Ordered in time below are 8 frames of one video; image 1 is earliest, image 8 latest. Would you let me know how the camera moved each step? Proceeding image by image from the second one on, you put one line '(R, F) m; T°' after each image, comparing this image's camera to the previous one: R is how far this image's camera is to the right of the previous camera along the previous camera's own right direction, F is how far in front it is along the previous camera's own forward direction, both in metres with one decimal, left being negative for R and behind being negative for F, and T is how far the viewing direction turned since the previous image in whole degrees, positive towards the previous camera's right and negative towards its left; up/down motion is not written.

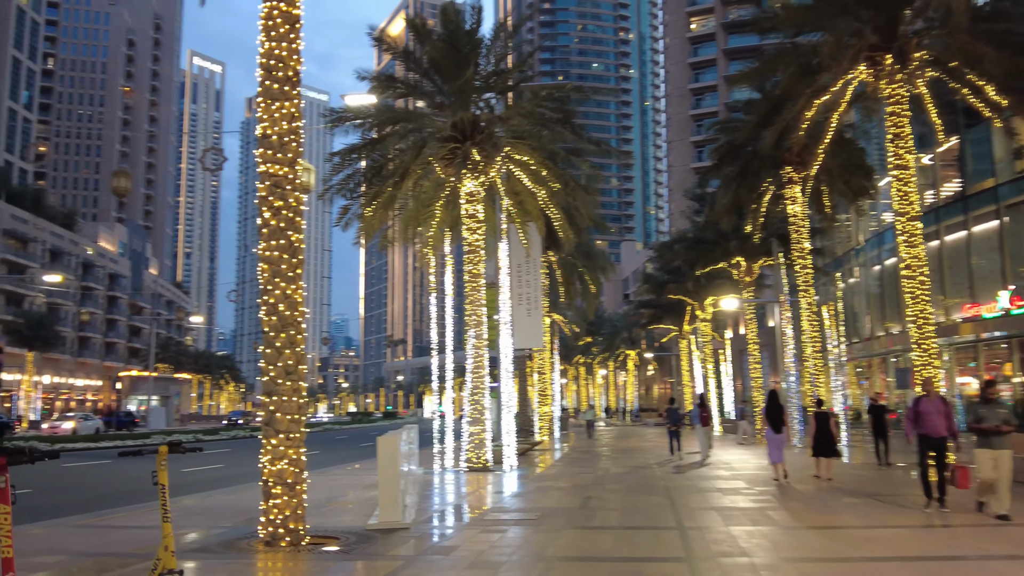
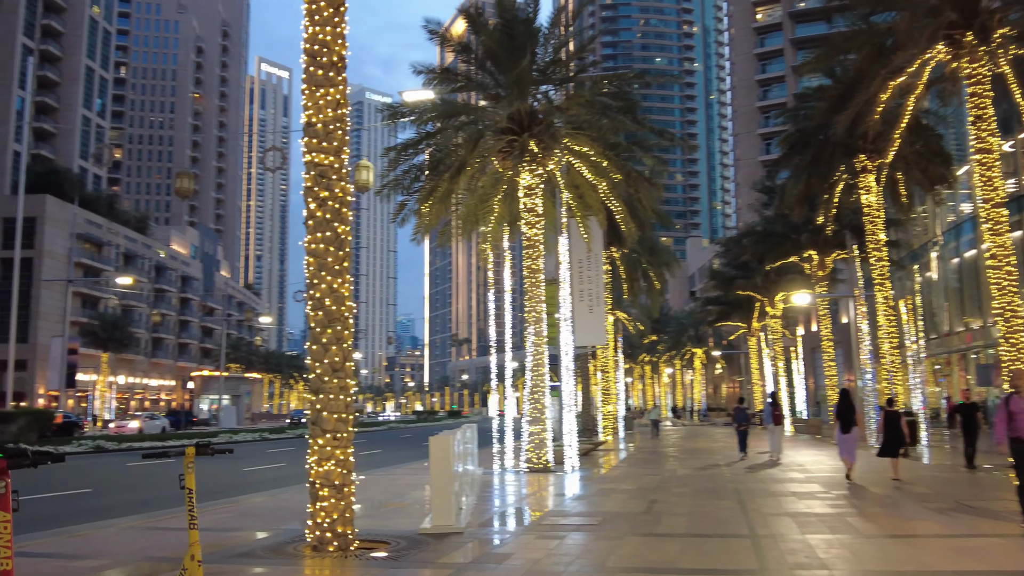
(+0.1, +0.6) m; -5°
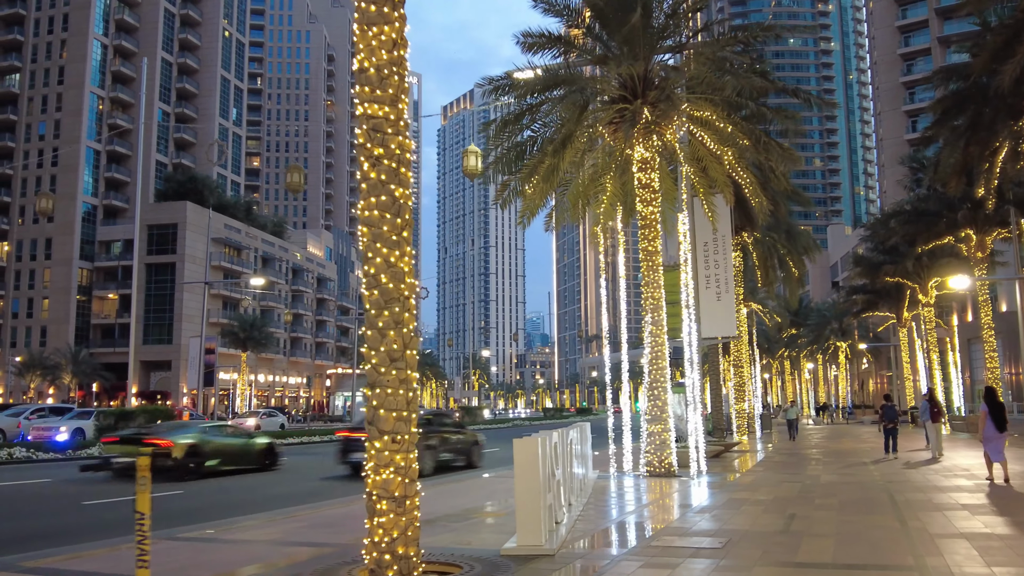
(+0.3, +1.7) m; -9°
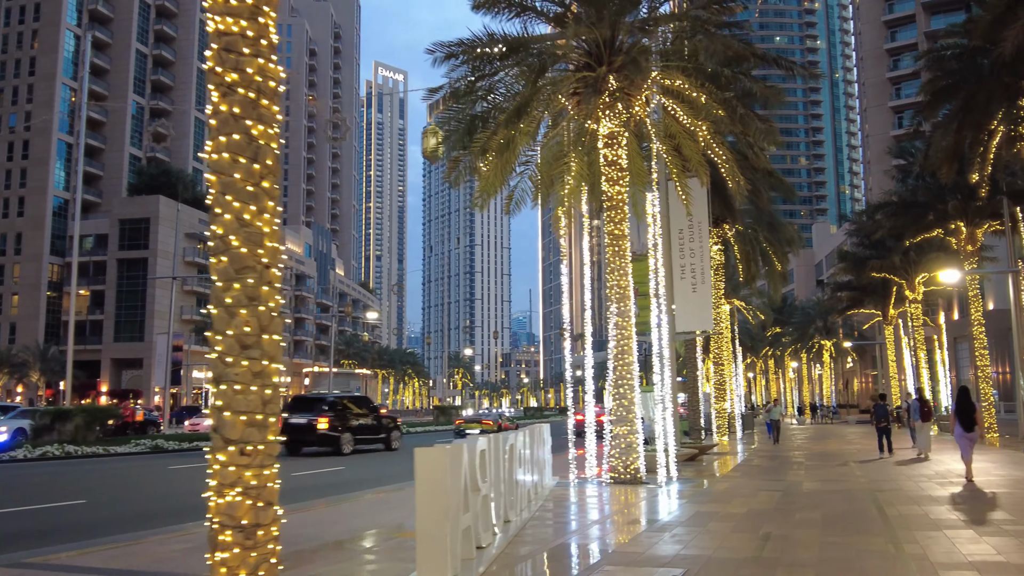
(+0.7, +1.7) m; +1°
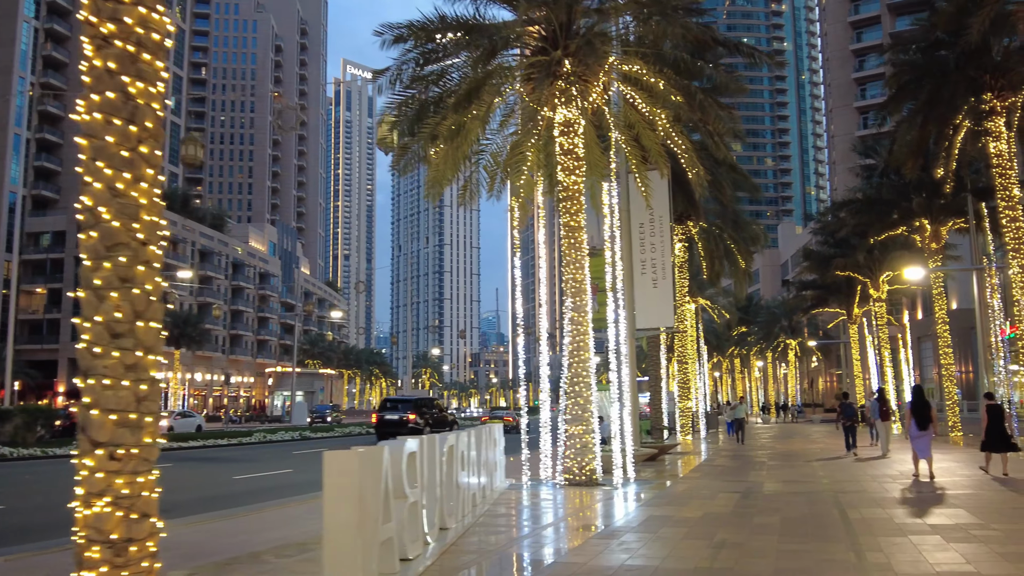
(+0.3, +0.7) m; +2°
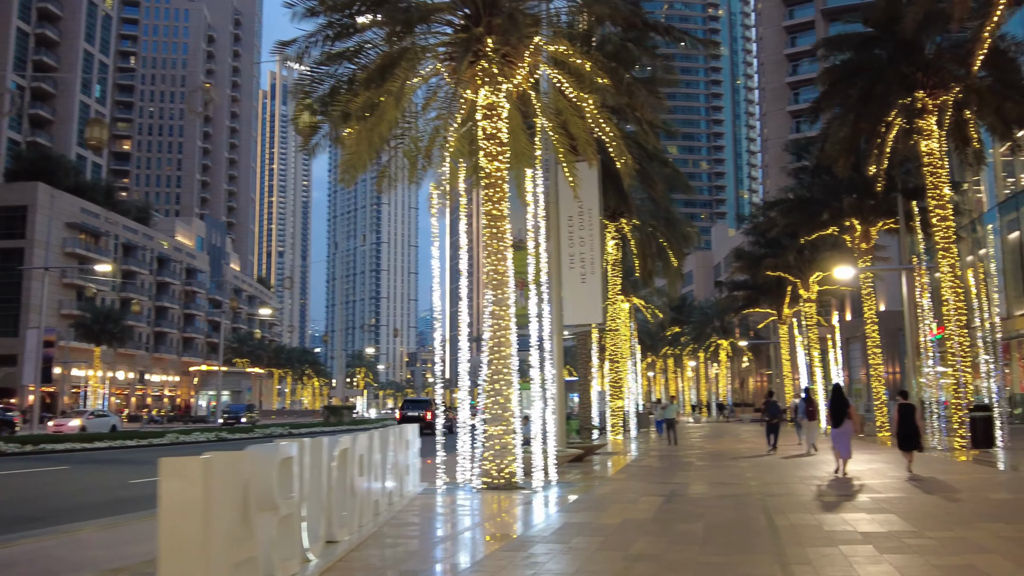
(+0.4, +0.9) m; +4°
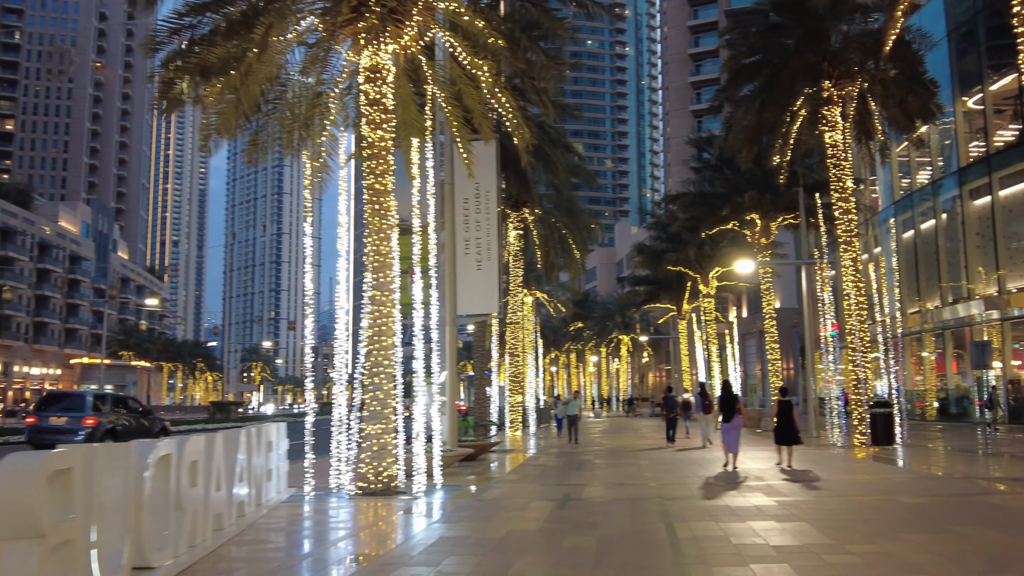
(+0.4, +1.3) m; +7°
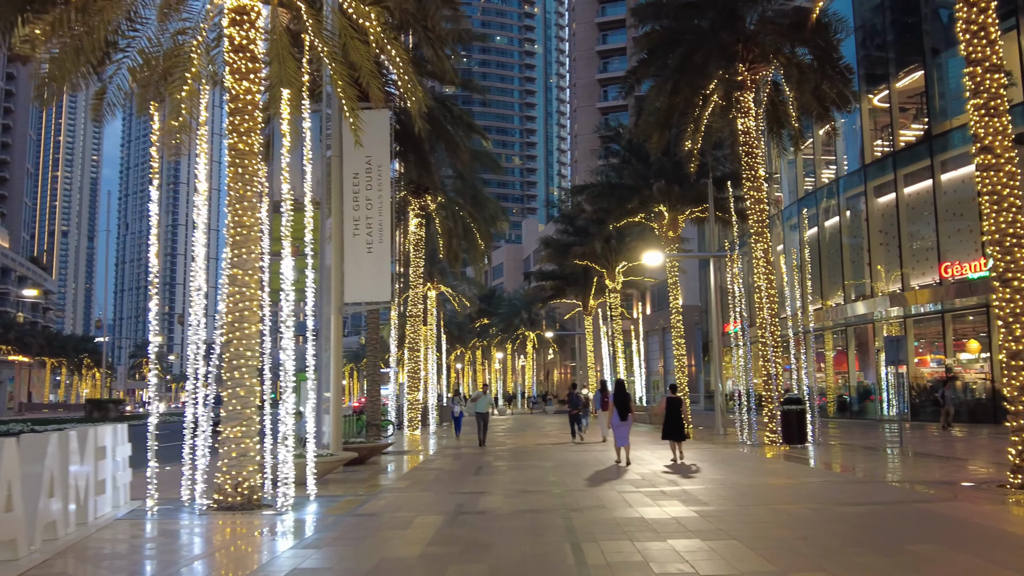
(+0.3, +1.5) m; +7°
